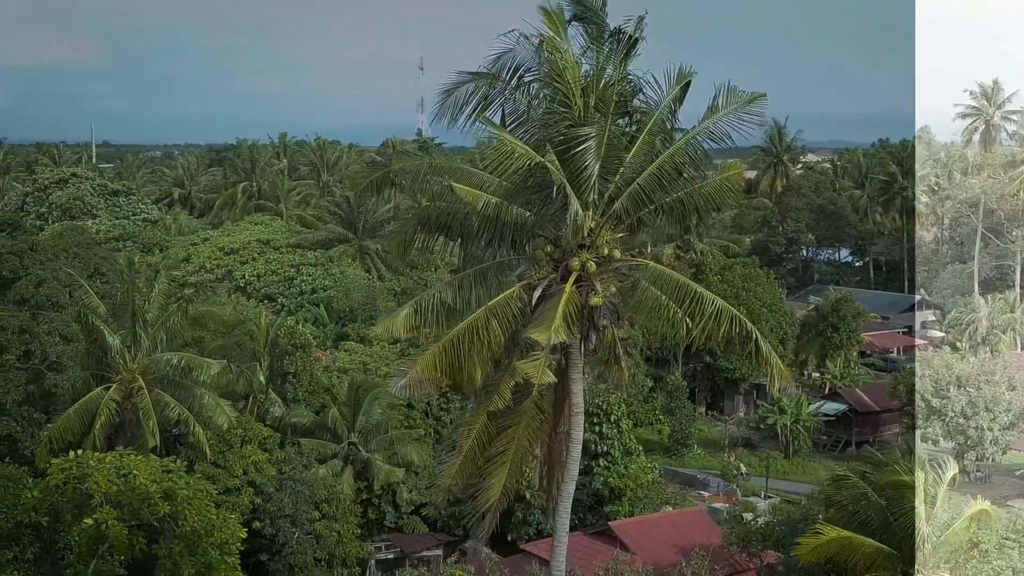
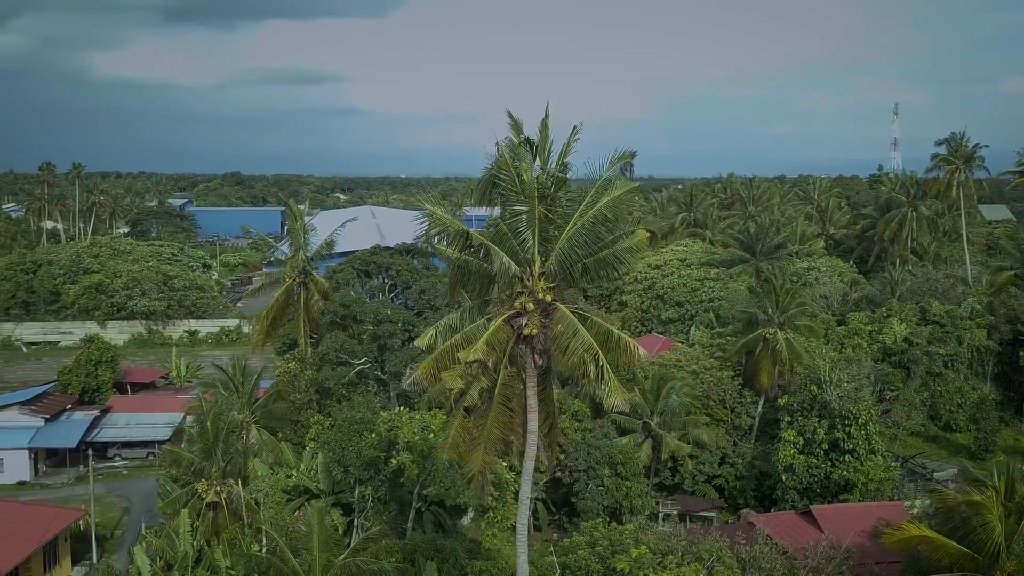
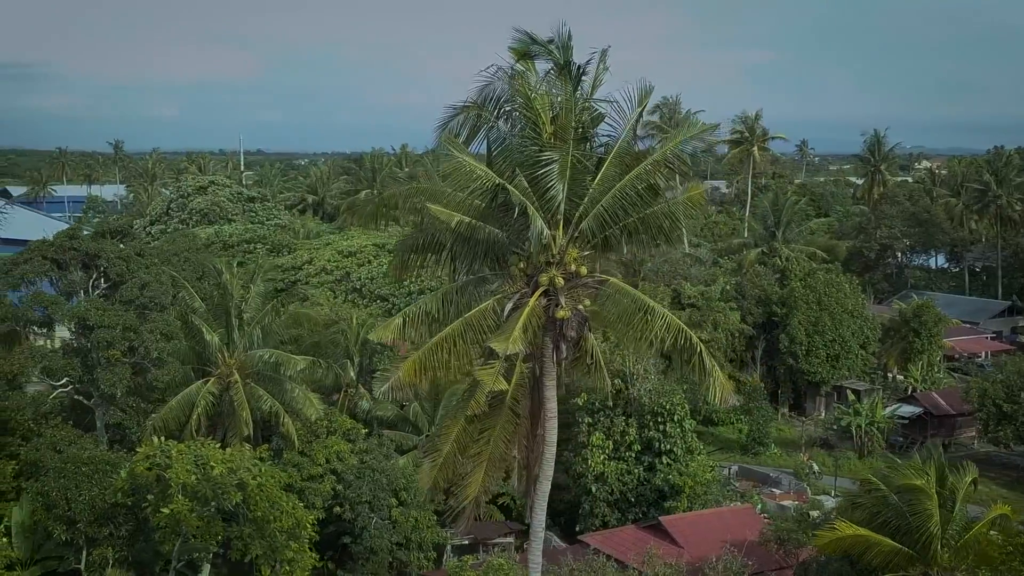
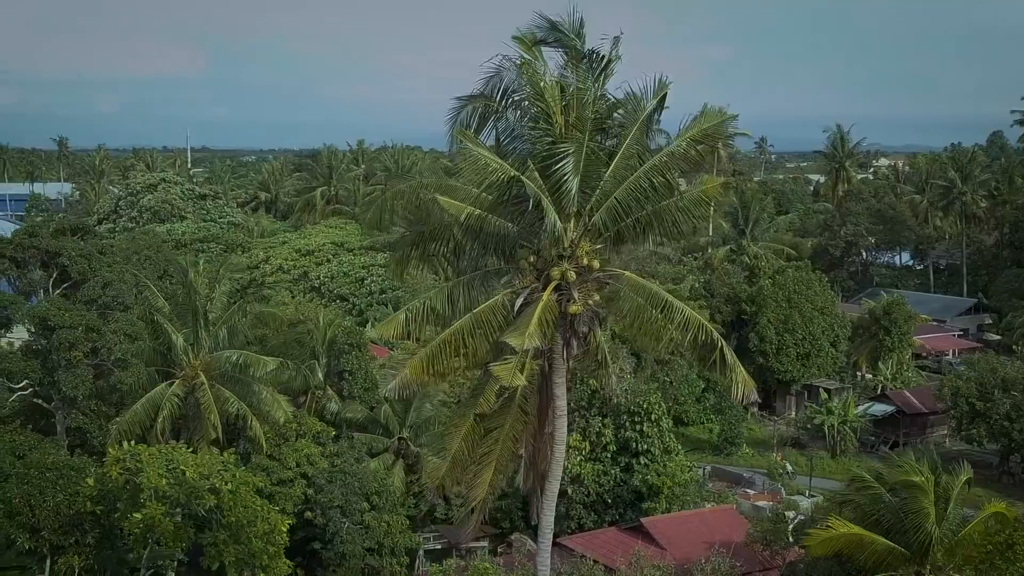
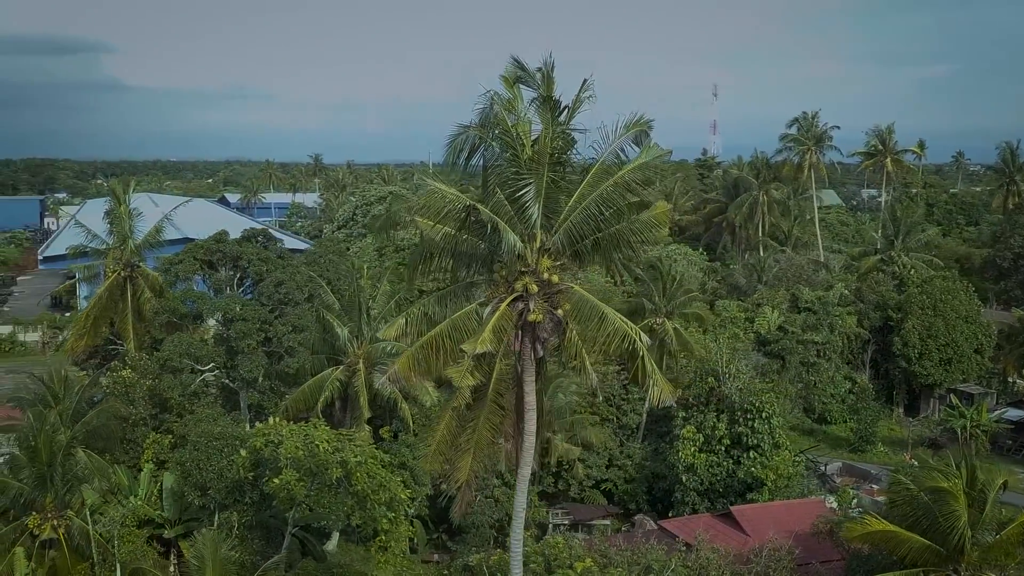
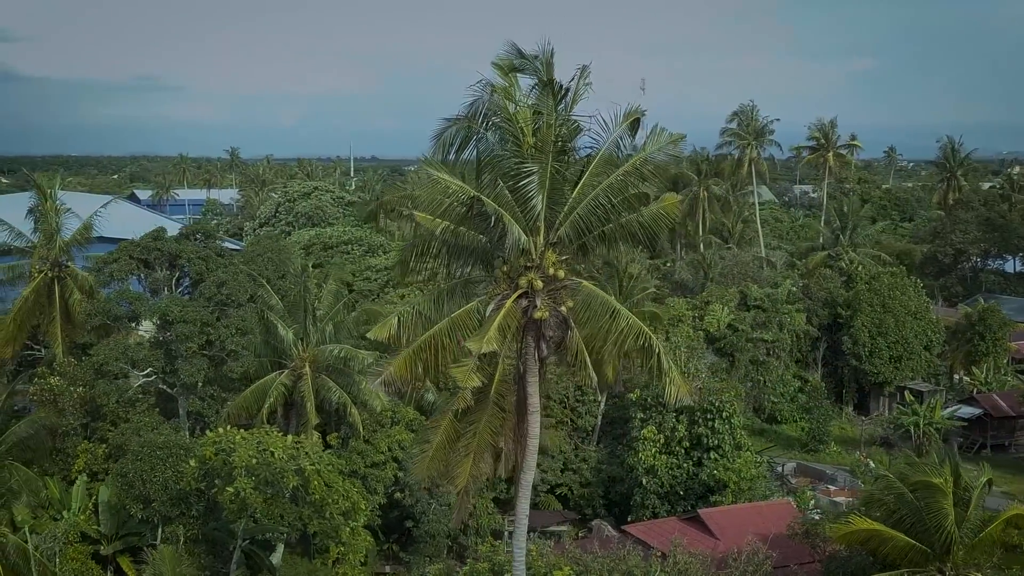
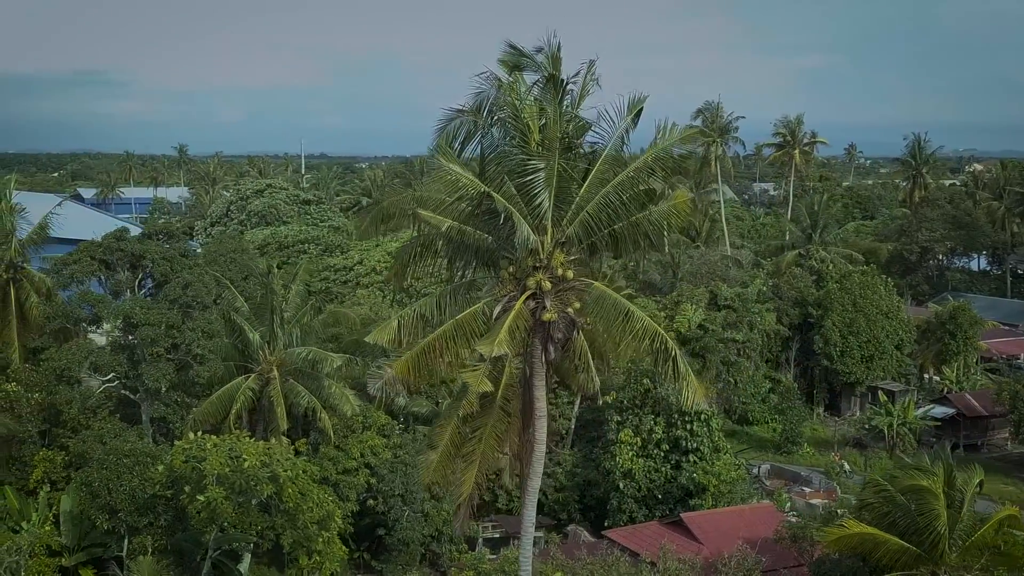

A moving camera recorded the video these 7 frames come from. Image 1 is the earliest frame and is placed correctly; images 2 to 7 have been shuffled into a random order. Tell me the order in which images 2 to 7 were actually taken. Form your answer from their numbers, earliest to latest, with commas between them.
4, 3, 7, 6, 5, 2
